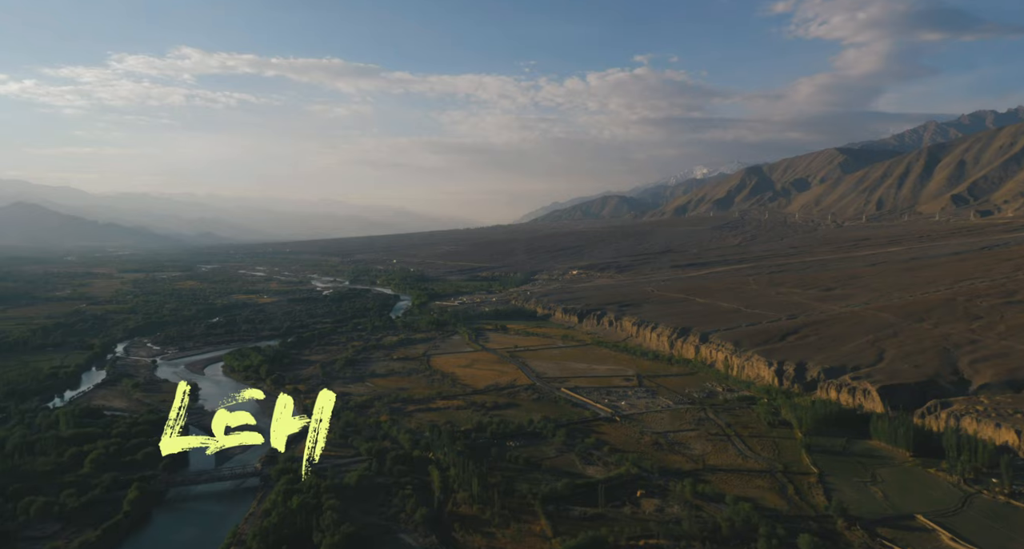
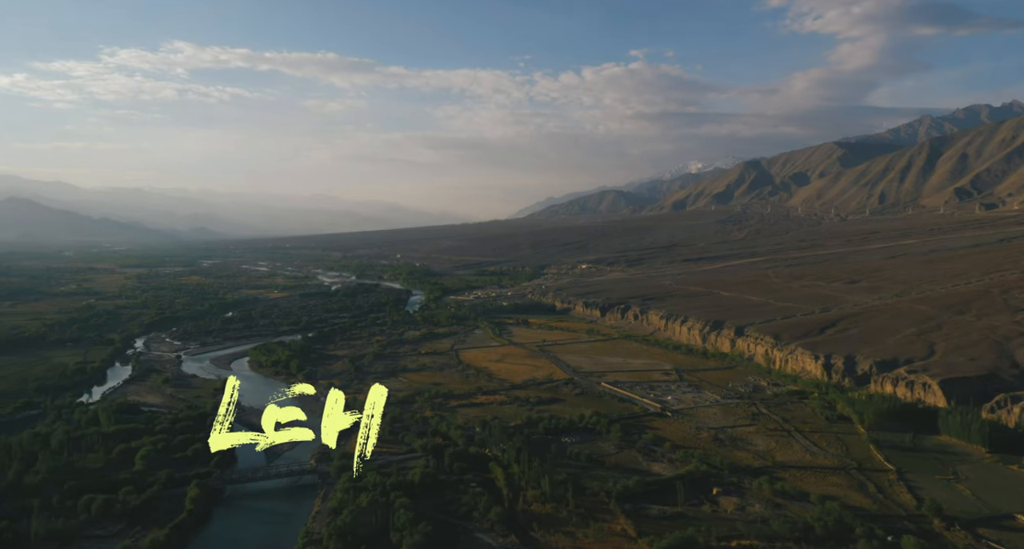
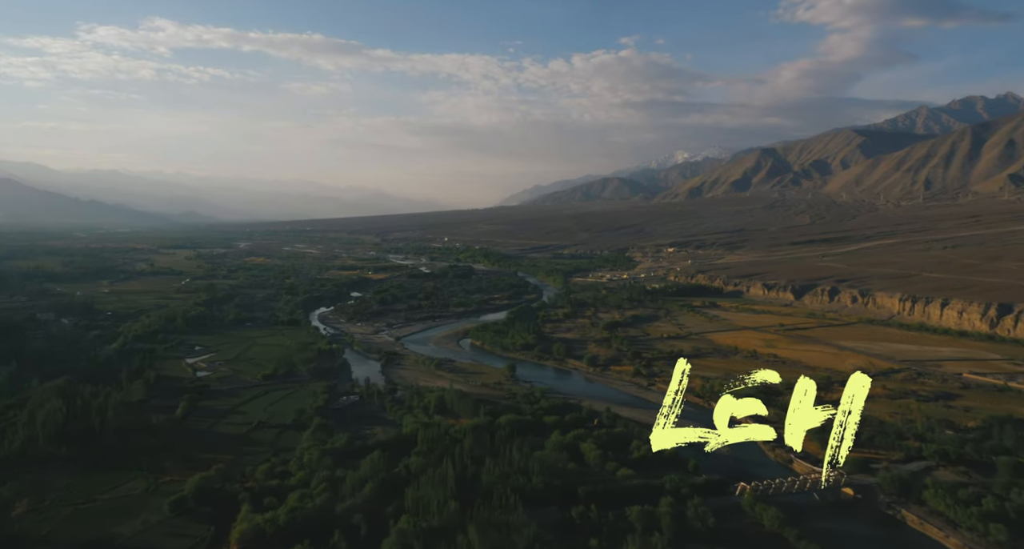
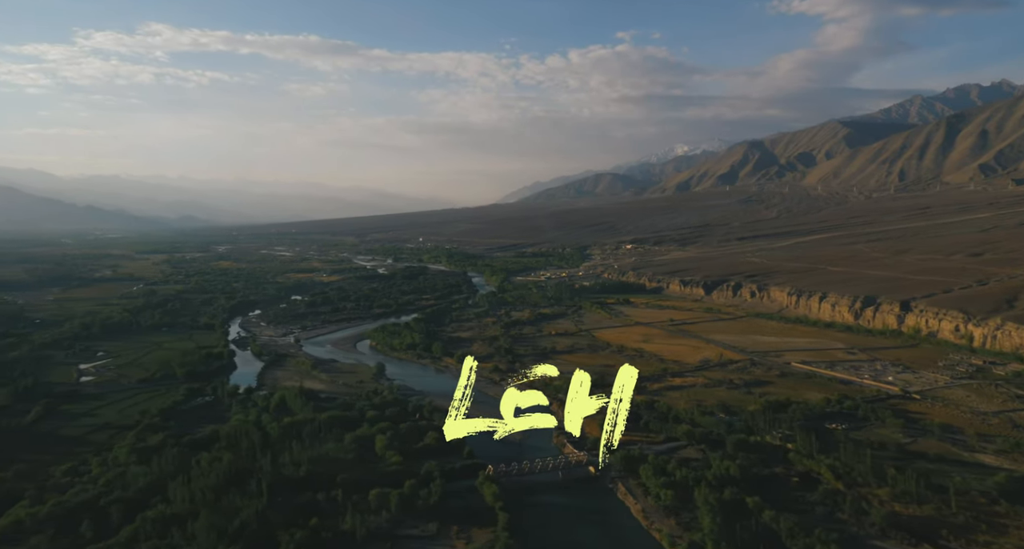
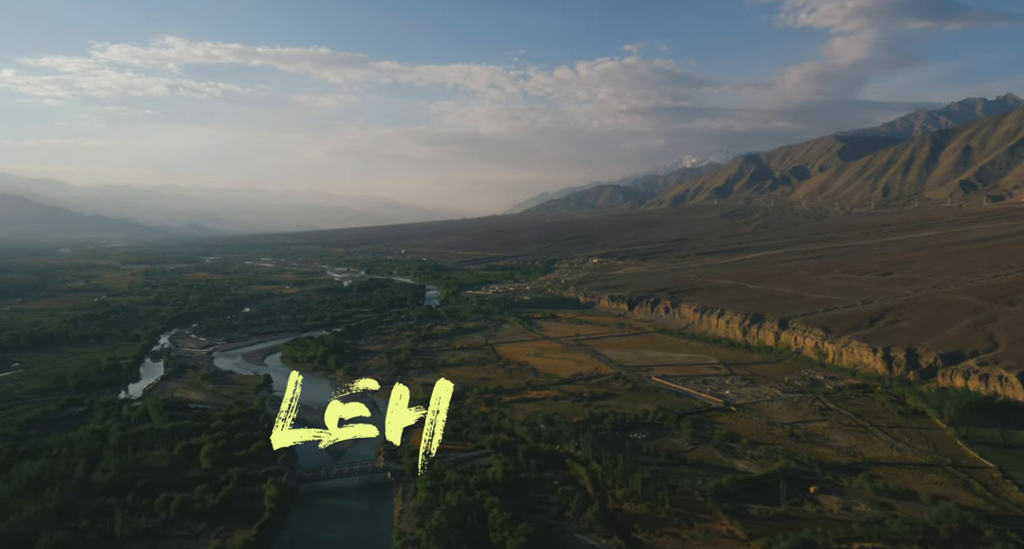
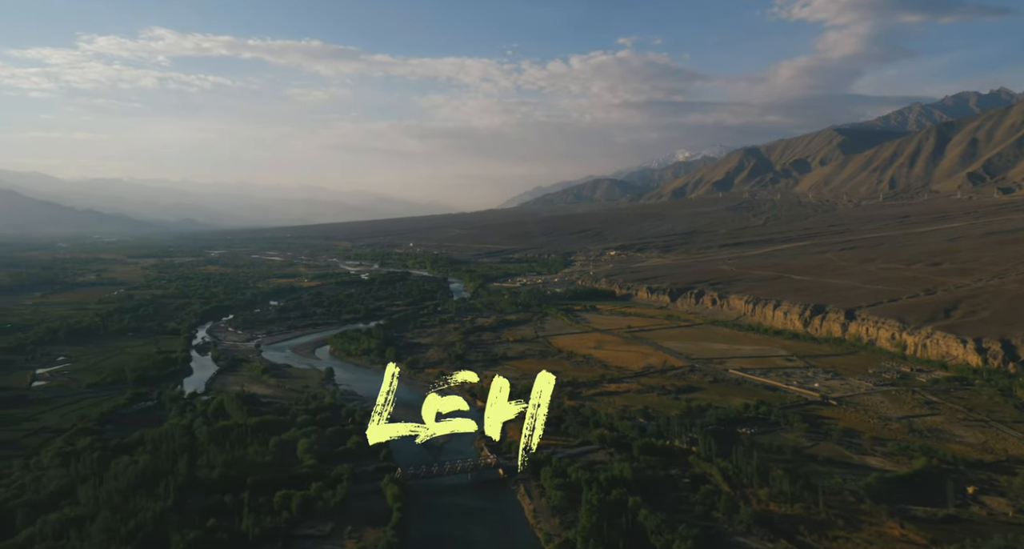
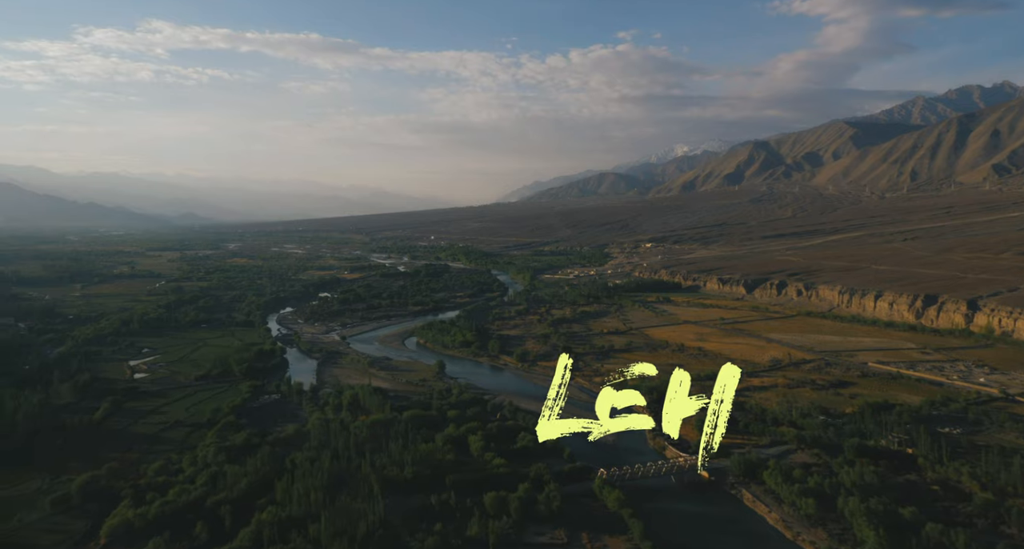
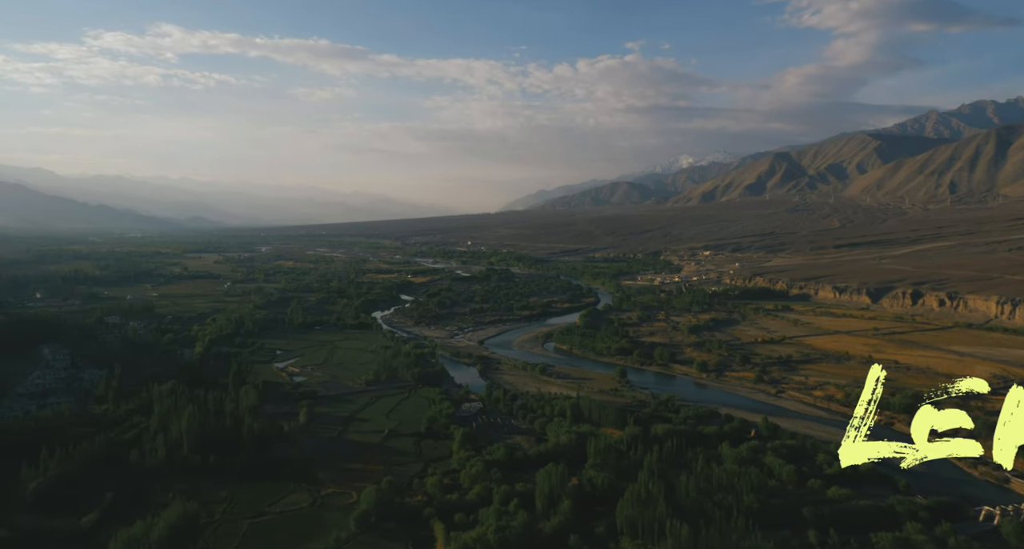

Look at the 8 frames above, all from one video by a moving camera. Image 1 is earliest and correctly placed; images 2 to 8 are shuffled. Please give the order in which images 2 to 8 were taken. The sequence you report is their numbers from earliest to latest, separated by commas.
2, 5, 6, 4, 7, 3, 8
